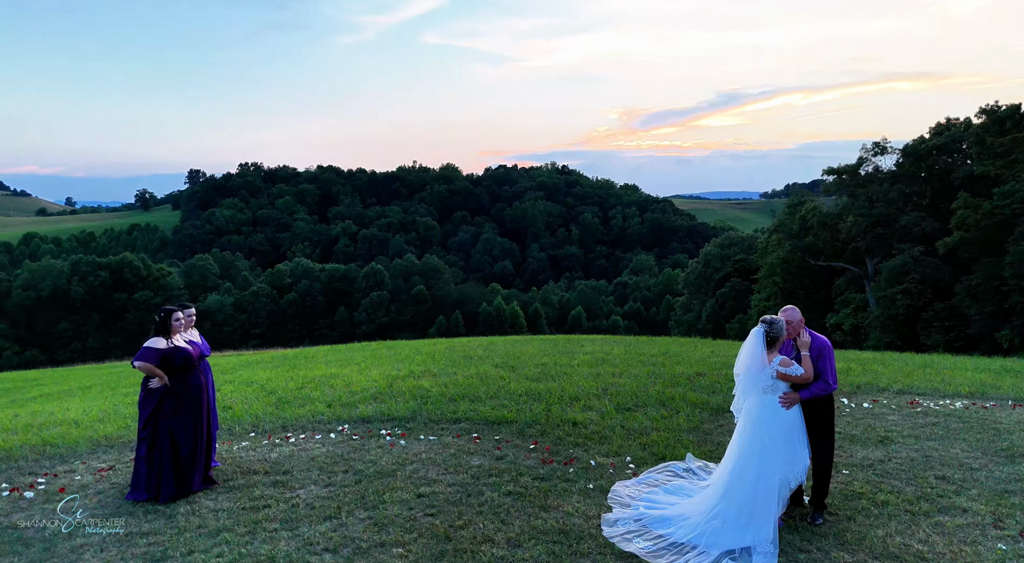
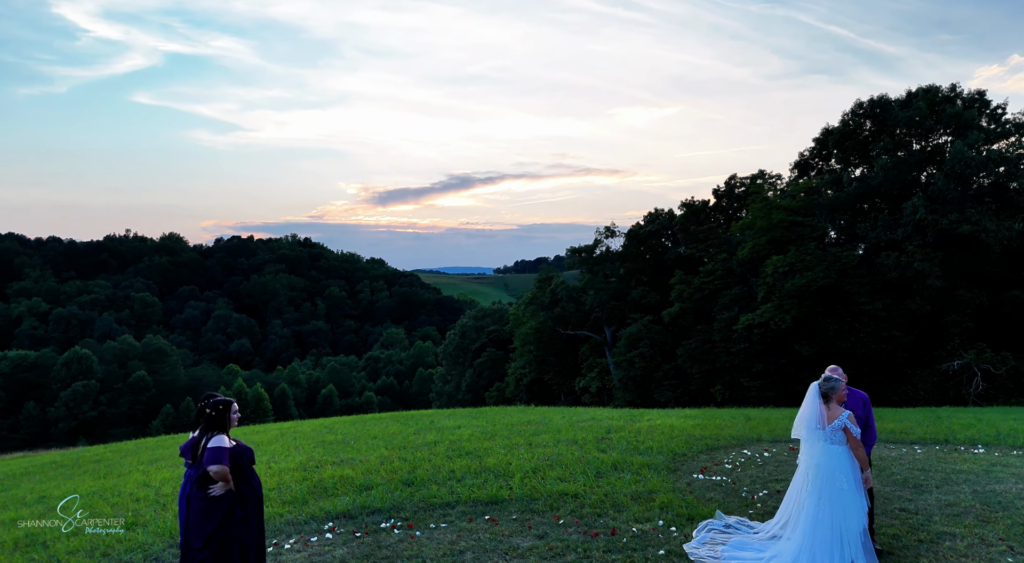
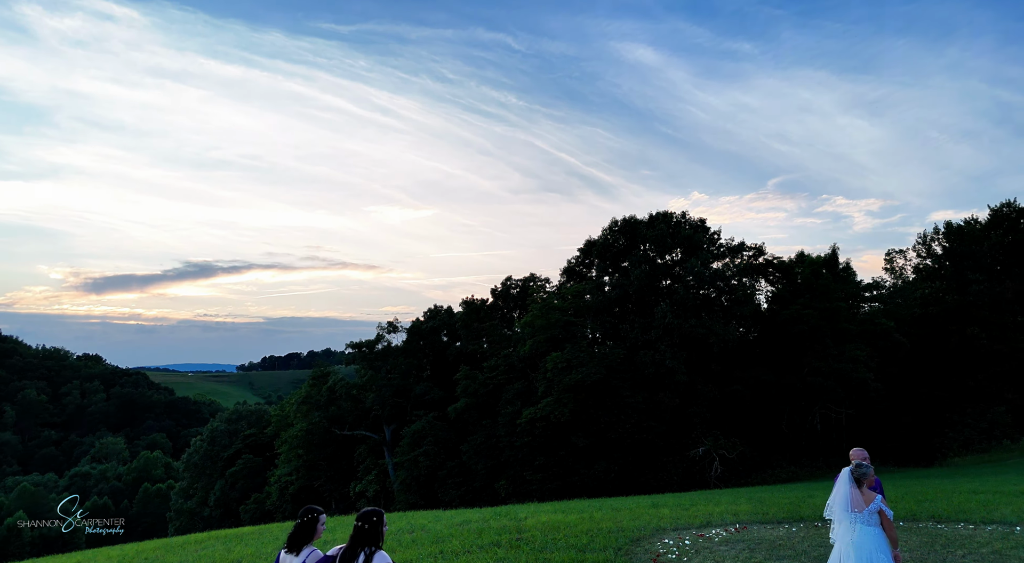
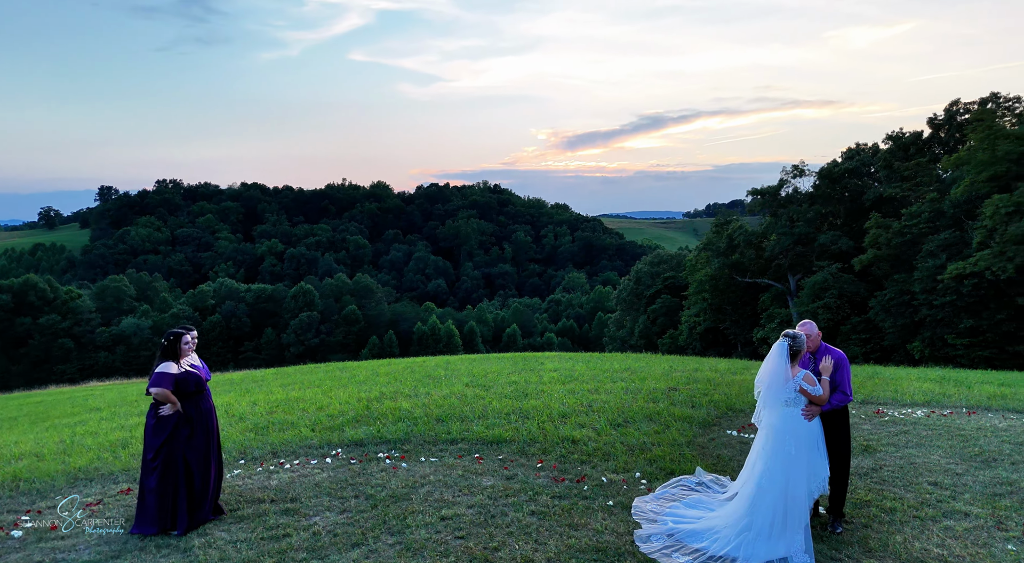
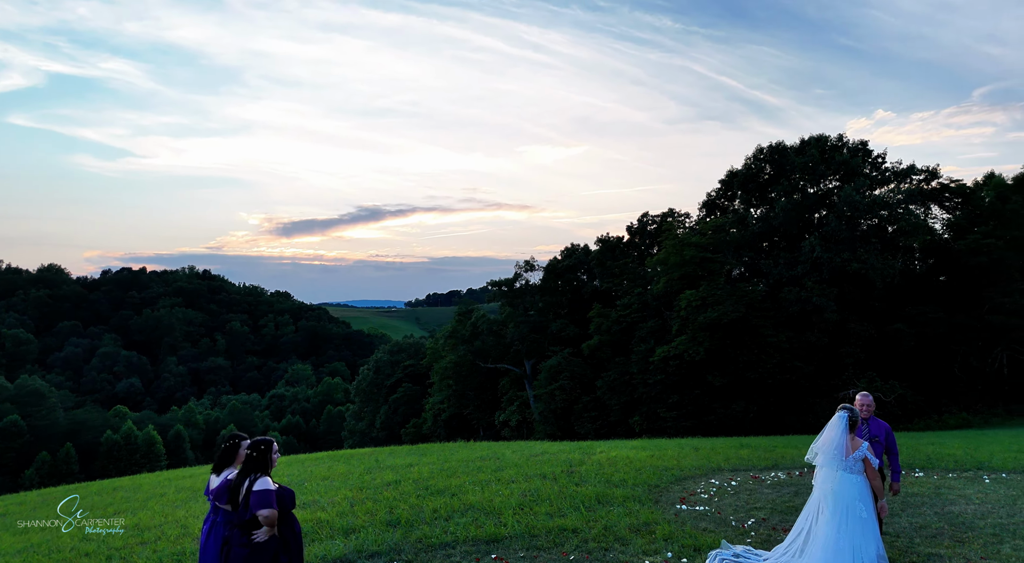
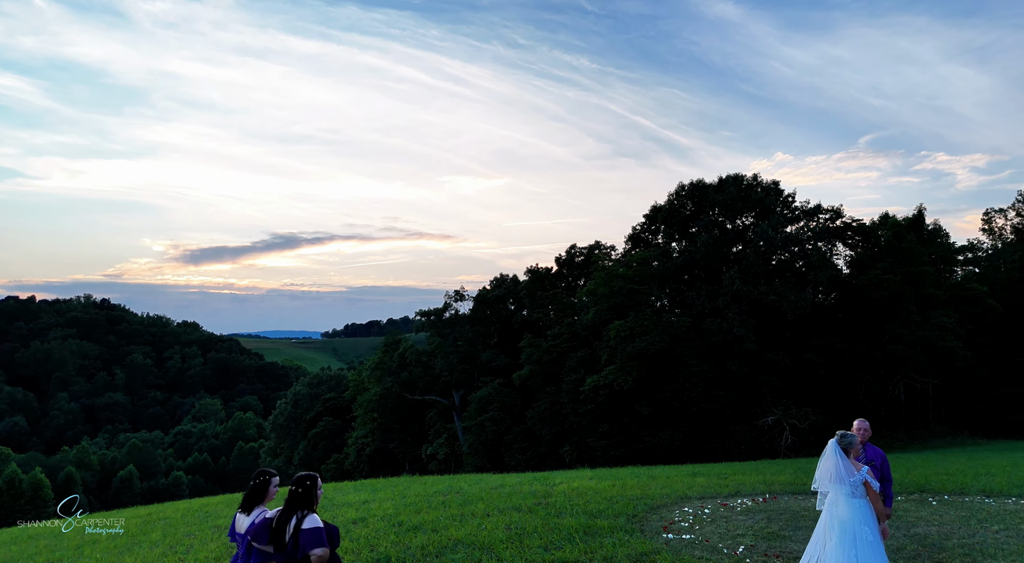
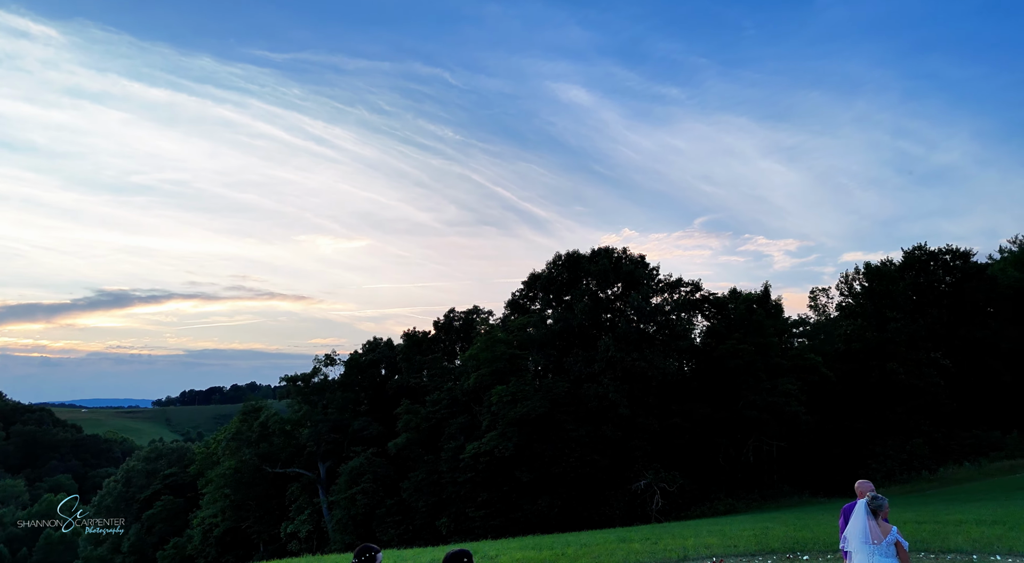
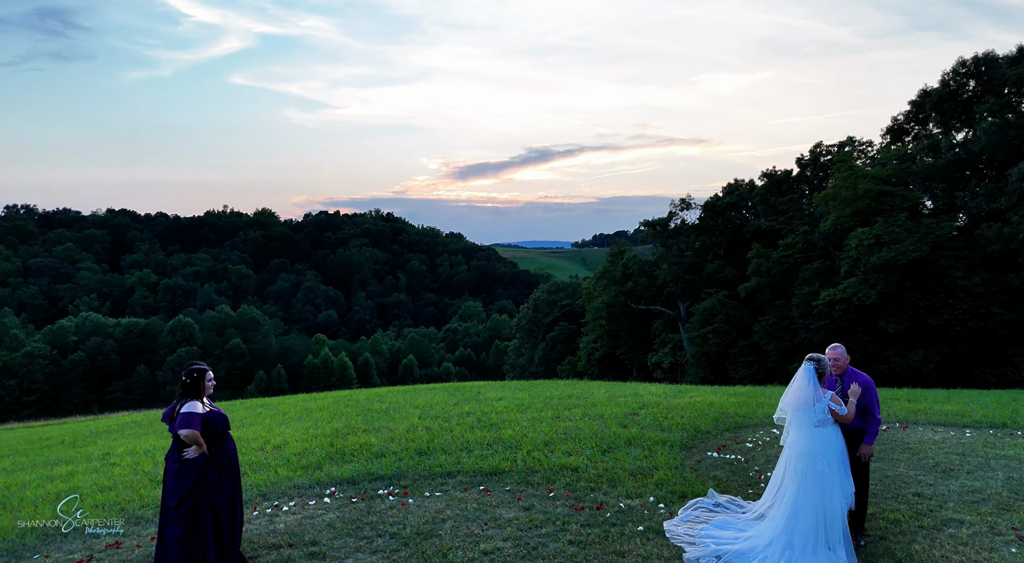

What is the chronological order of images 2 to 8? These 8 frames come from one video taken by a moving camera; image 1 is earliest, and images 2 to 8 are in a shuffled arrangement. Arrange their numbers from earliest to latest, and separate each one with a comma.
4, 8, 2, 5, 6, 3, 7
